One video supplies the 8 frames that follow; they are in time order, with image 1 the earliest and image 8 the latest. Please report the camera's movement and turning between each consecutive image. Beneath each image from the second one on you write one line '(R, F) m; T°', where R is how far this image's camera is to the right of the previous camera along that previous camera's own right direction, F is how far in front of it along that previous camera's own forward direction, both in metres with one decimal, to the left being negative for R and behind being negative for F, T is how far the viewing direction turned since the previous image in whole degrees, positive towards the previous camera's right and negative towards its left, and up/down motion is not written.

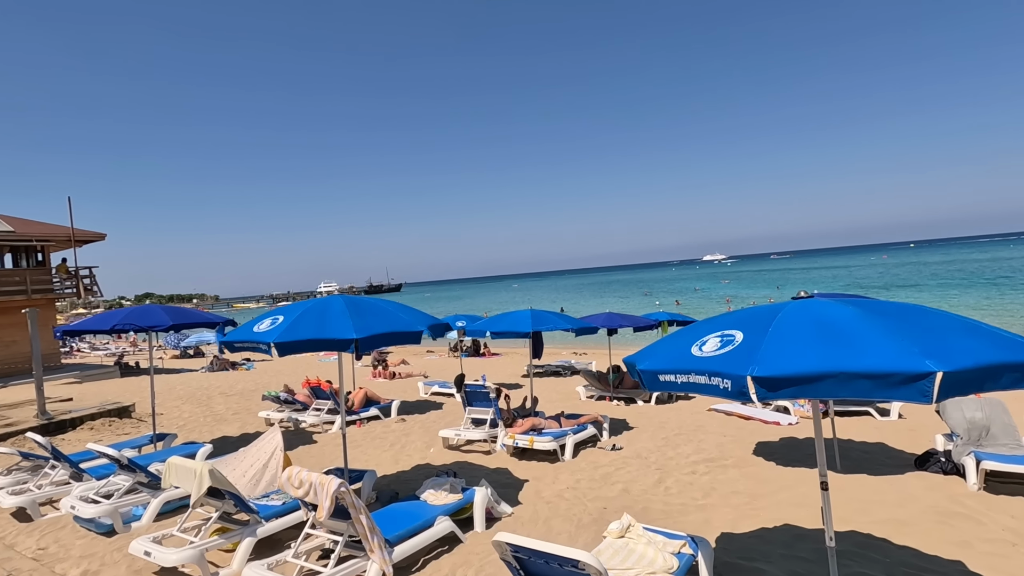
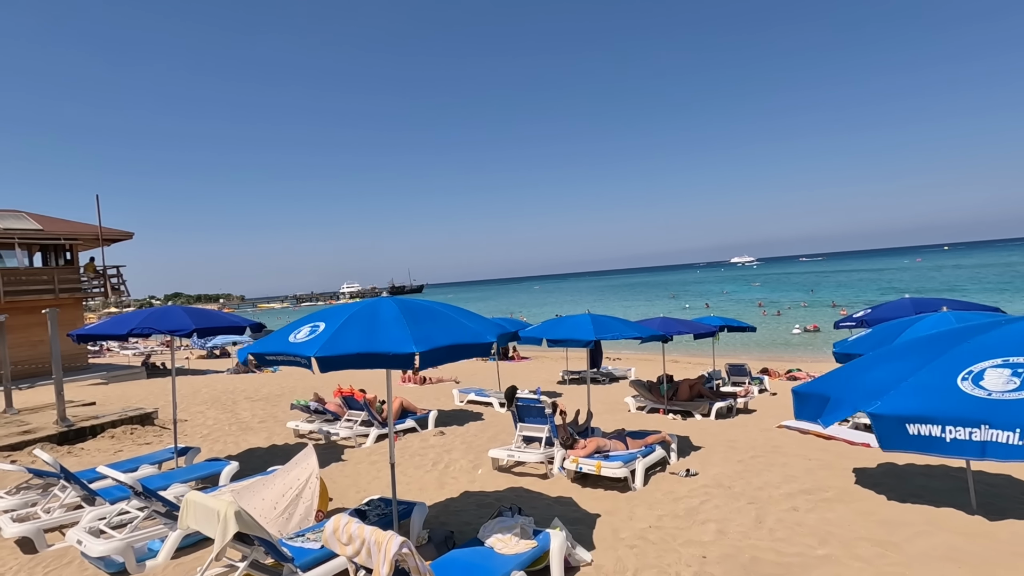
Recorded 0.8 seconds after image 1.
(-0.5, +0.8) m; -2°
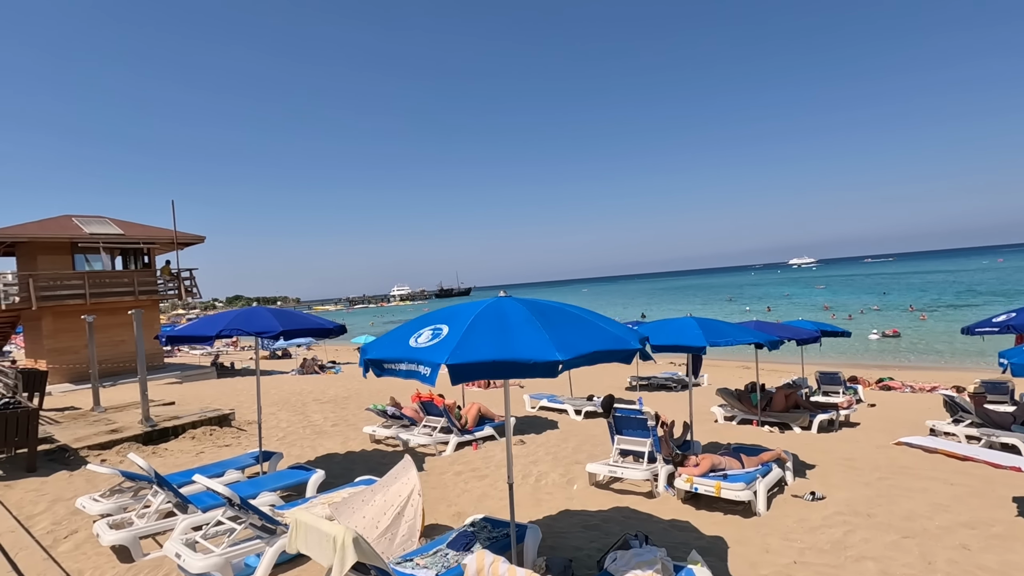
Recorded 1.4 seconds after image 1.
(-0.6, +0.5) m; -5°
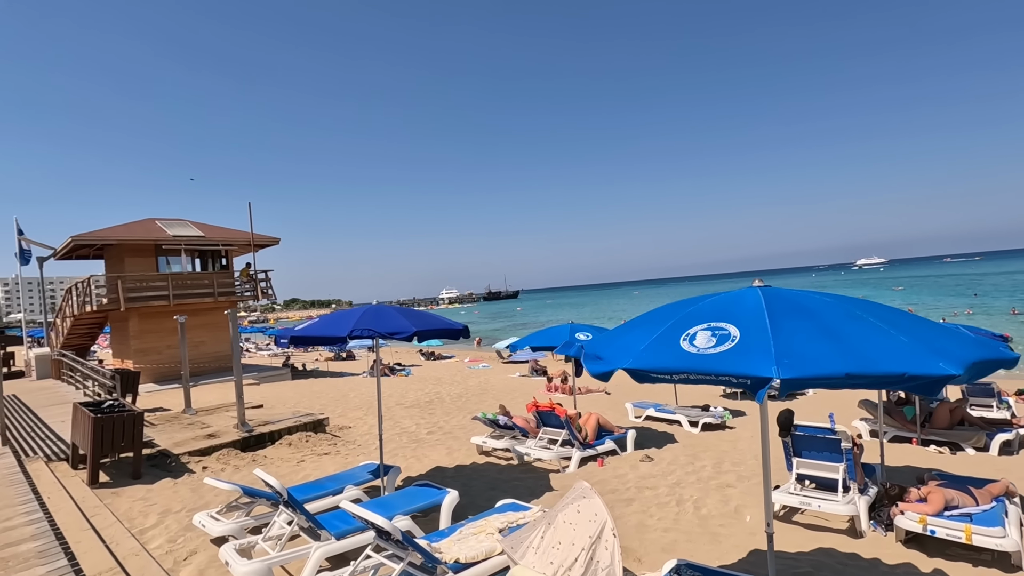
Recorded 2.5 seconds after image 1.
(-1.1, +0.8) m; -5°
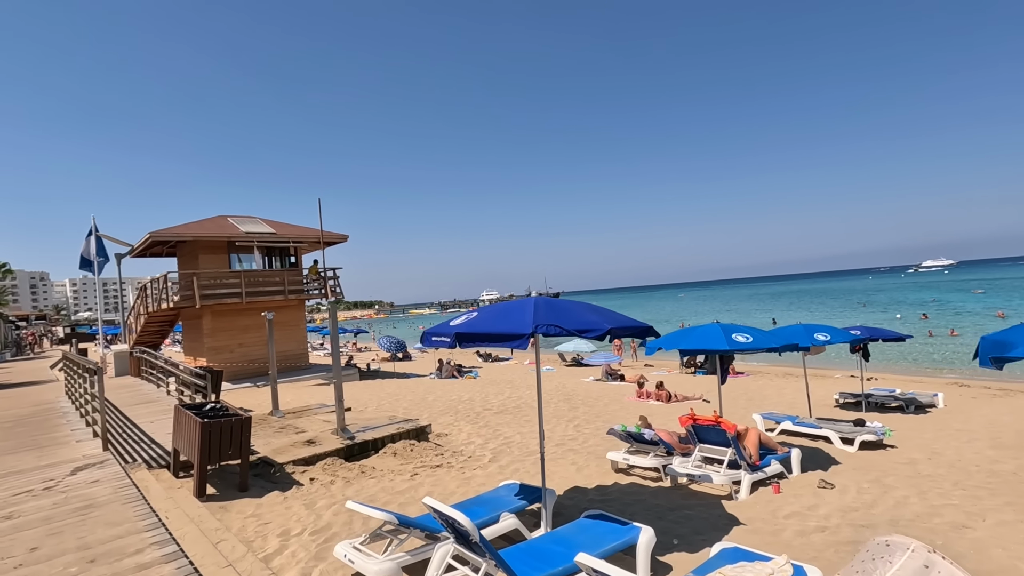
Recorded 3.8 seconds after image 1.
(-1.4, +1.0) m; -4°
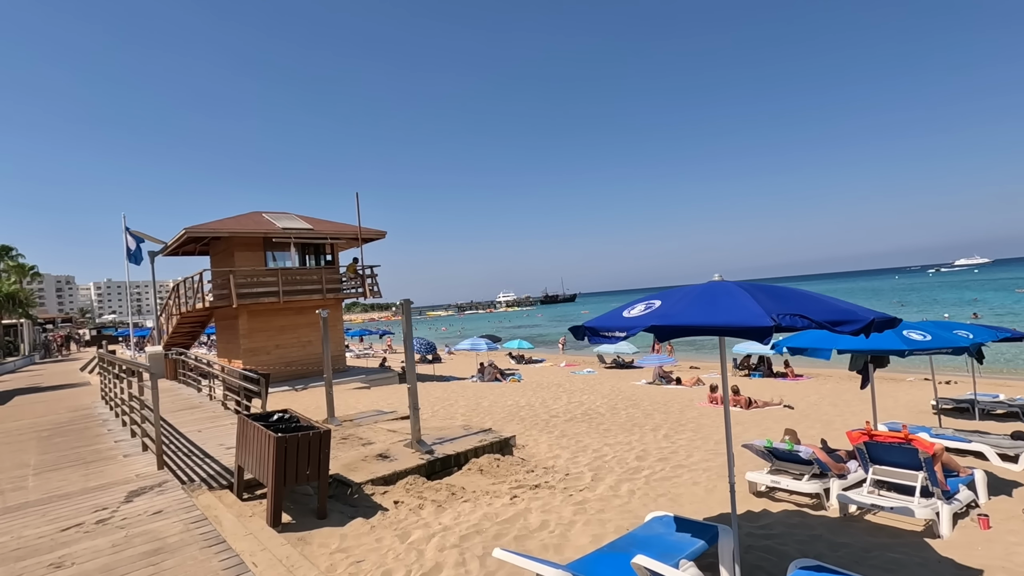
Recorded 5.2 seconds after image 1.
(-1.2, +1.1) m; -2°
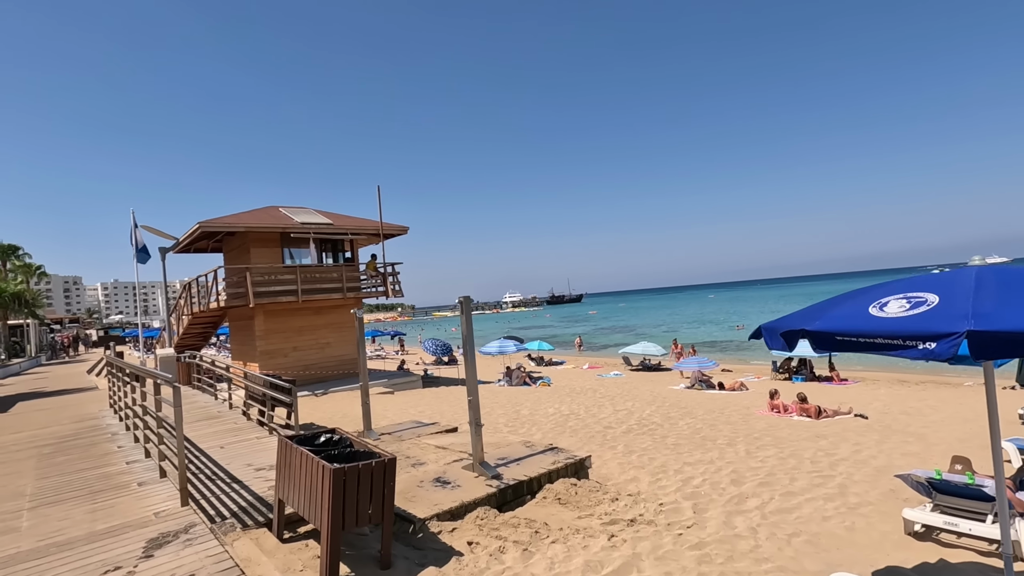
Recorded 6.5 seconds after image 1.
(-0.9, +1.1) m; 0°
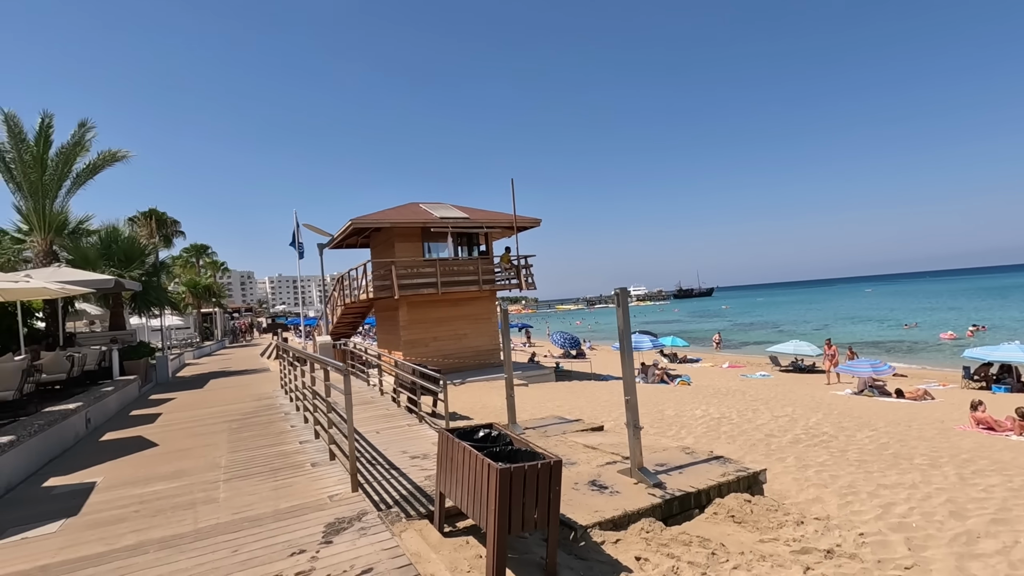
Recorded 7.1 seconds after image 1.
(-0.4, +0.4) m; -13°
